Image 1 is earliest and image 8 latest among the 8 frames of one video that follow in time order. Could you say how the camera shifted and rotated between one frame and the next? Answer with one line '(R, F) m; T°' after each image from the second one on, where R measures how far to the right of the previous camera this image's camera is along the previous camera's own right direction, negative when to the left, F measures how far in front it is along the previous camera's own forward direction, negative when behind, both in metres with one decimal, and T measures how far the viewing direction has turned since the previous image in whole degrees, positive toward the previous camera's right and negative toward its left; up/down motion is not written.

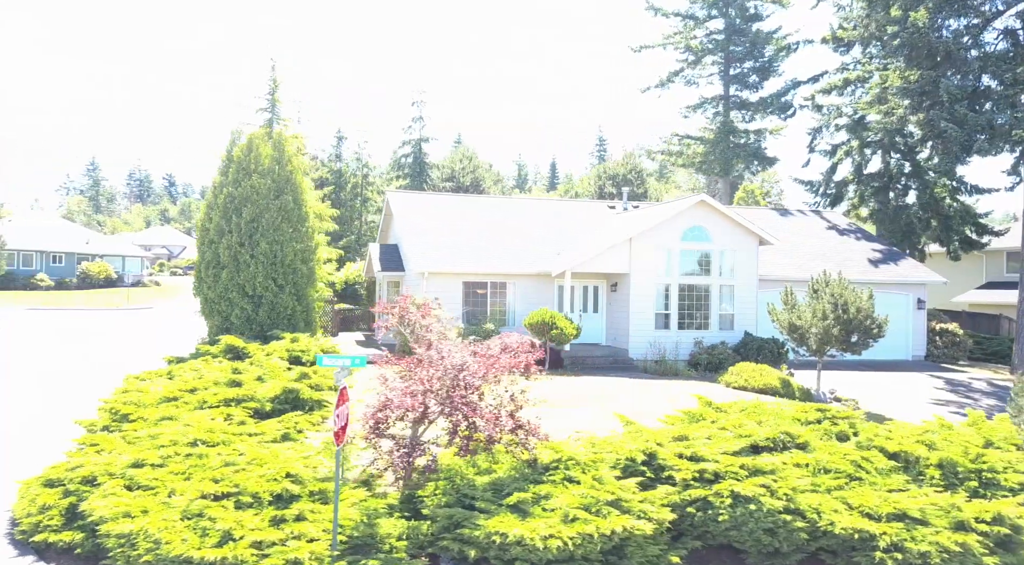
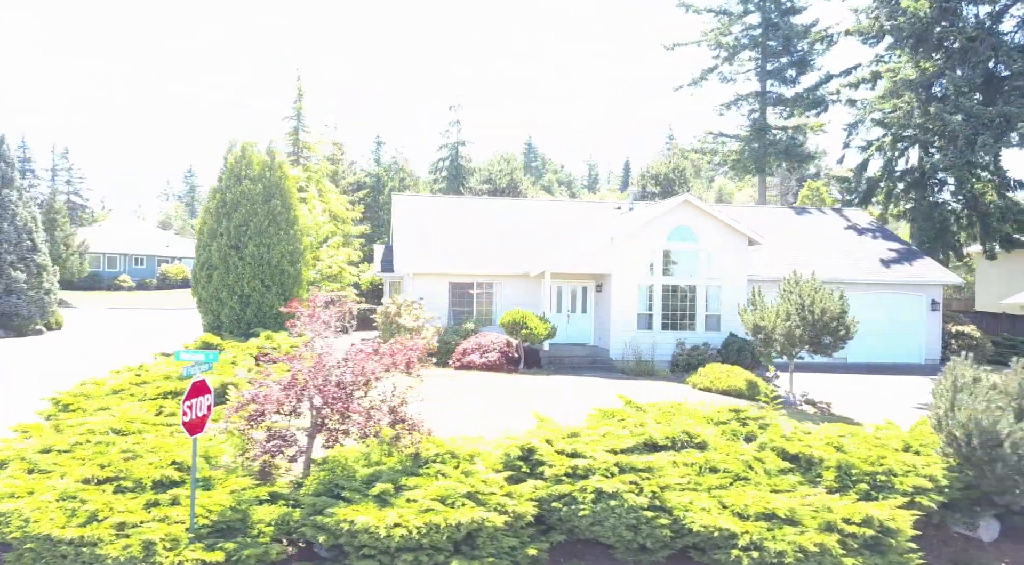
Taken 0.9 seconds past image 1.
(+2.2, -0.2) m; -5°
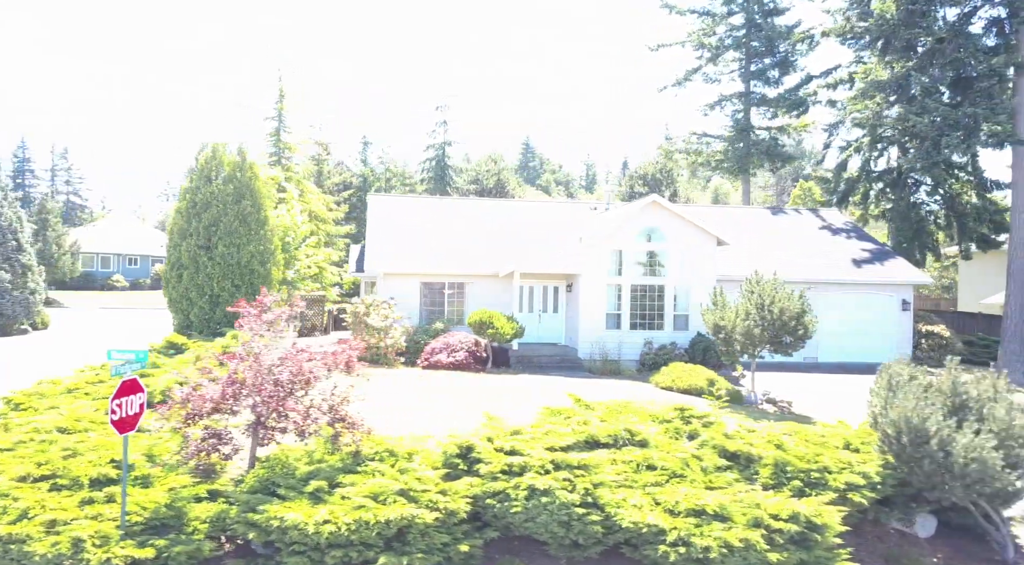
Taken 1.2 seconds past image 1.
(+0.7, -0.1) m; 0°
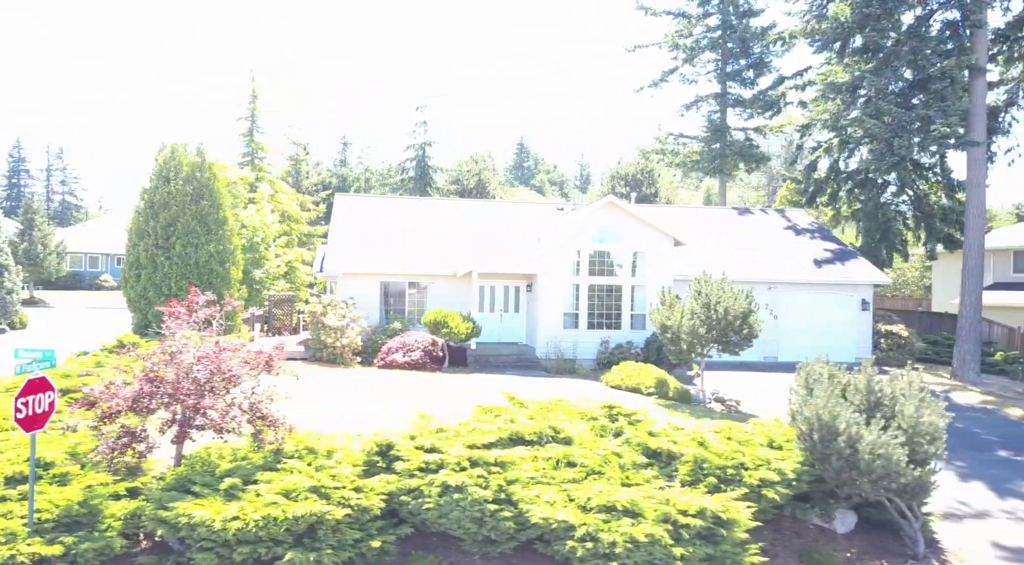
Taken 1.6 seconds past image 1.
(+0.9, -0.1) m; +1°
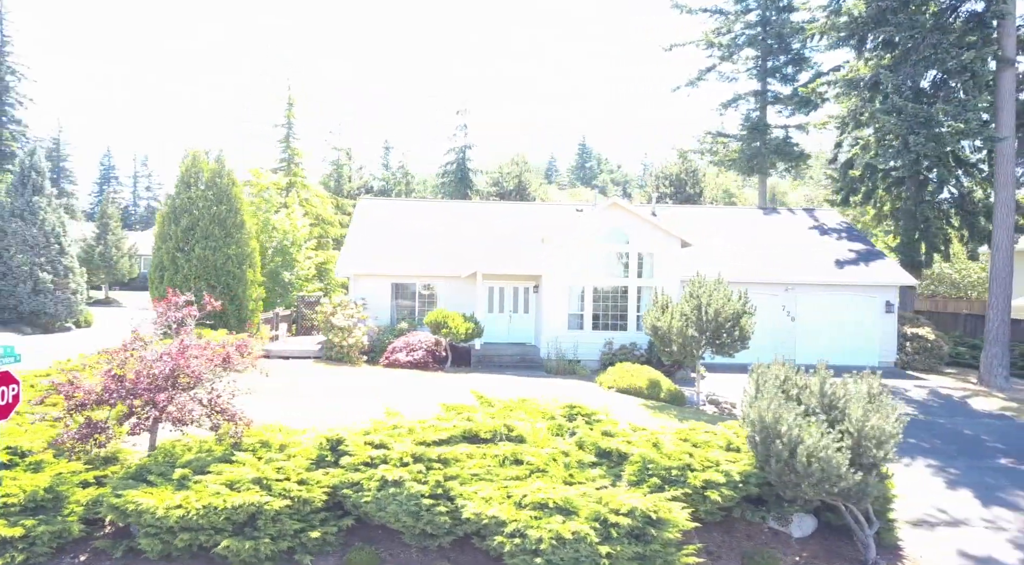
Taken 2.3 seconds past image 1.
(+1.4, -0.1) m; -5°
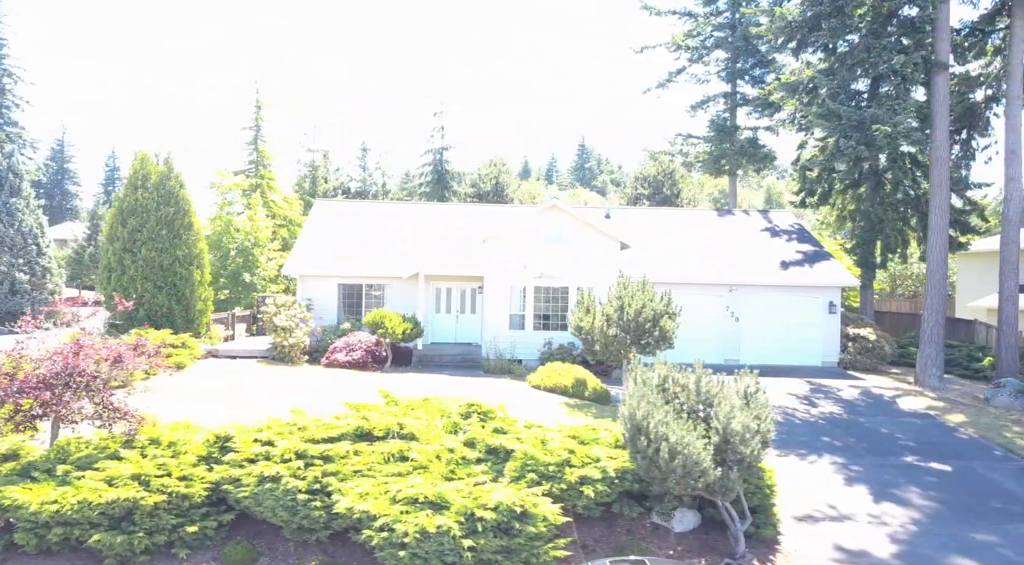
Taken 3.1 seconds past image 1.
(+1.5, -0.2) m; 0°
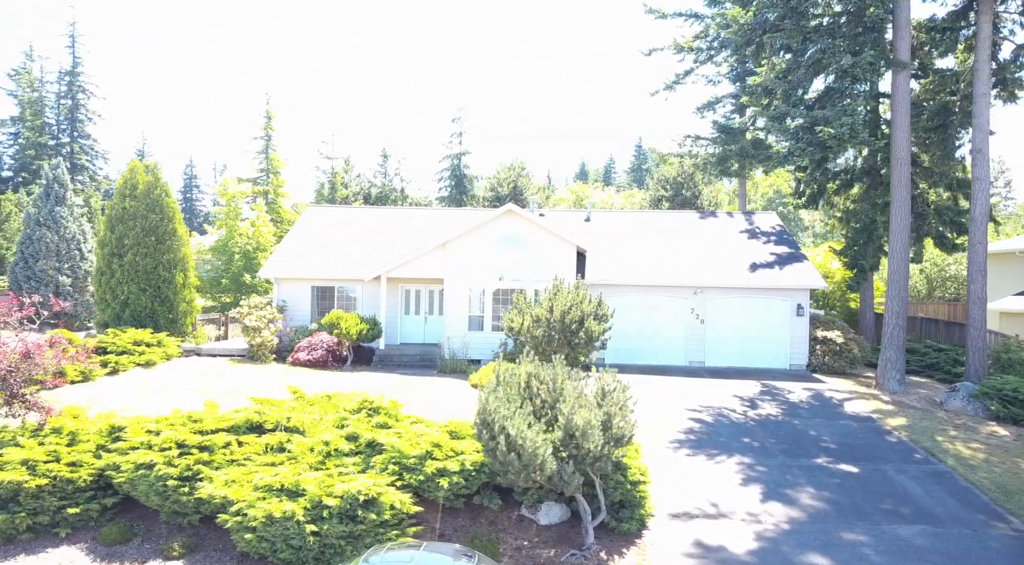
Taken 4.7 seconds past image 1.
(+2.5, -0.4) m; -4°
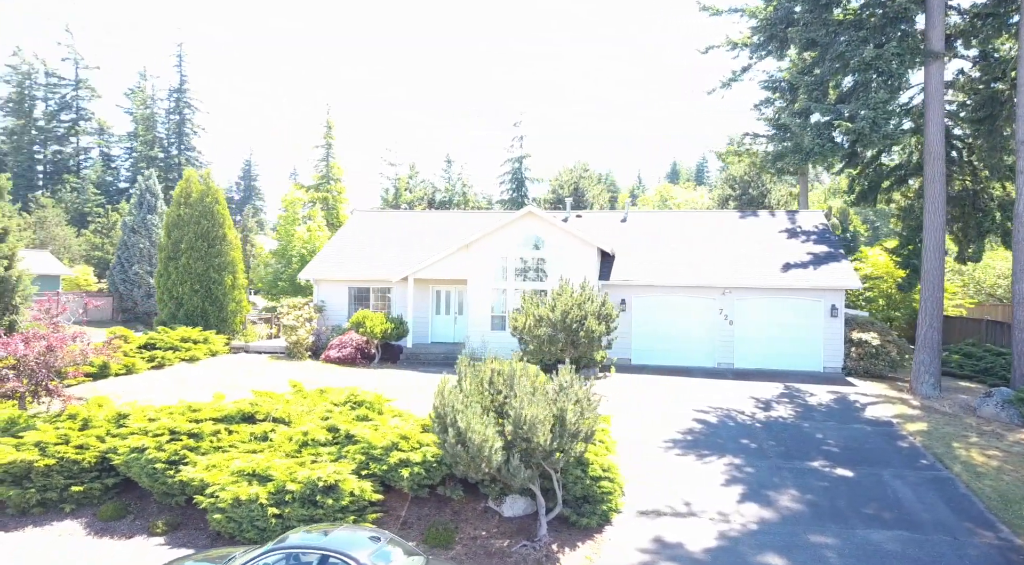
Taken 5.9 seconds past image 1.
(+1.7, -0.3) m; -7°
